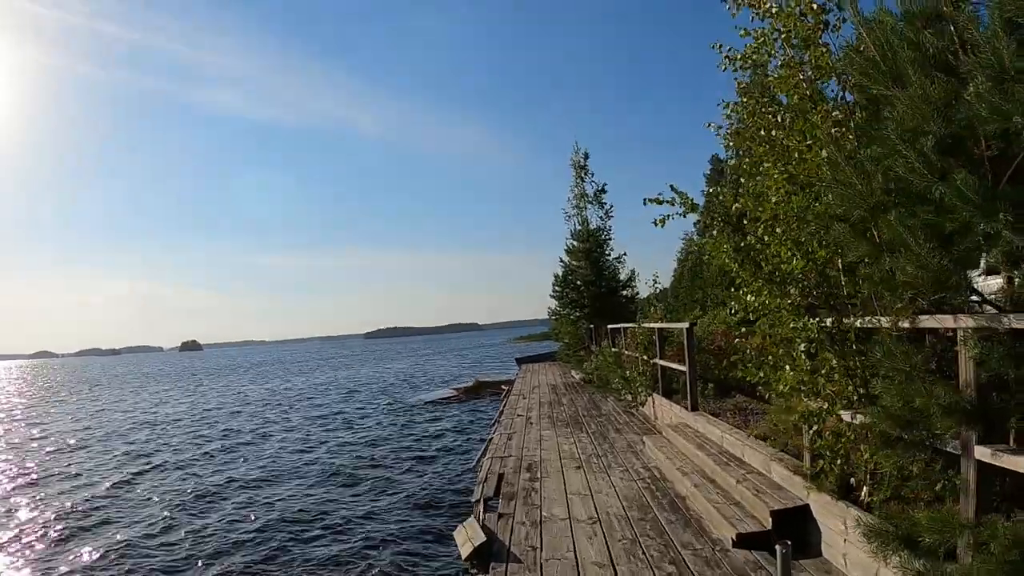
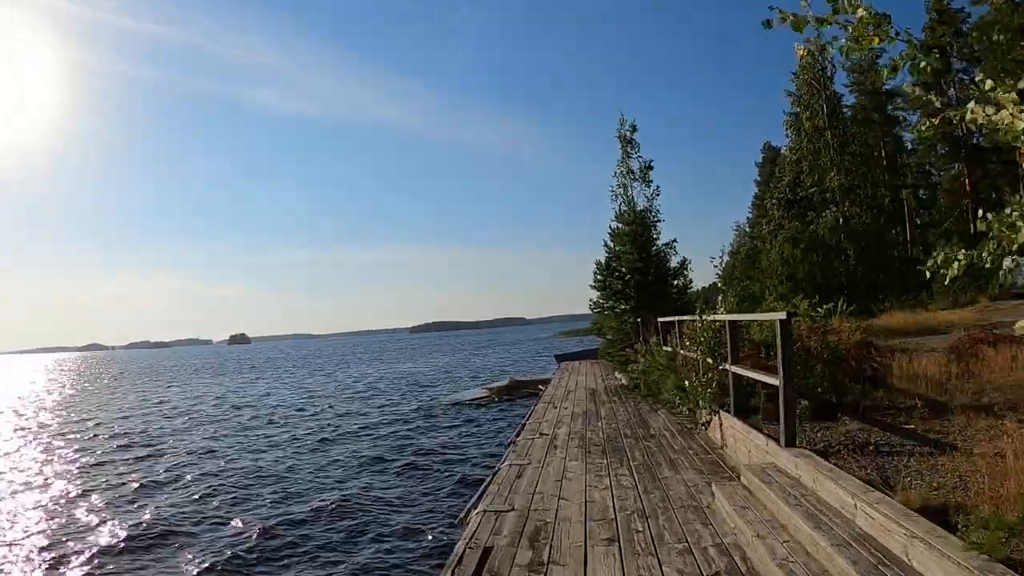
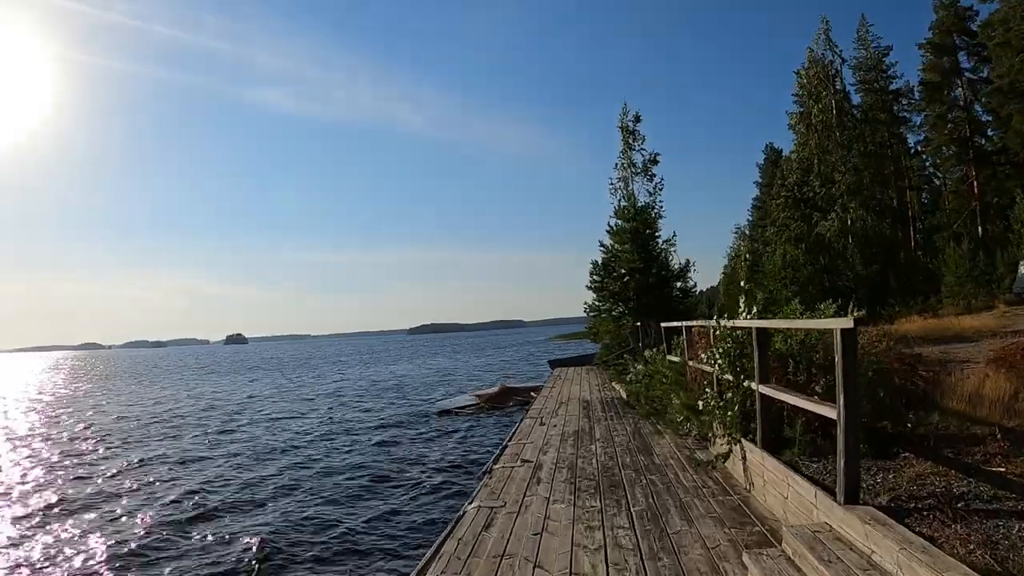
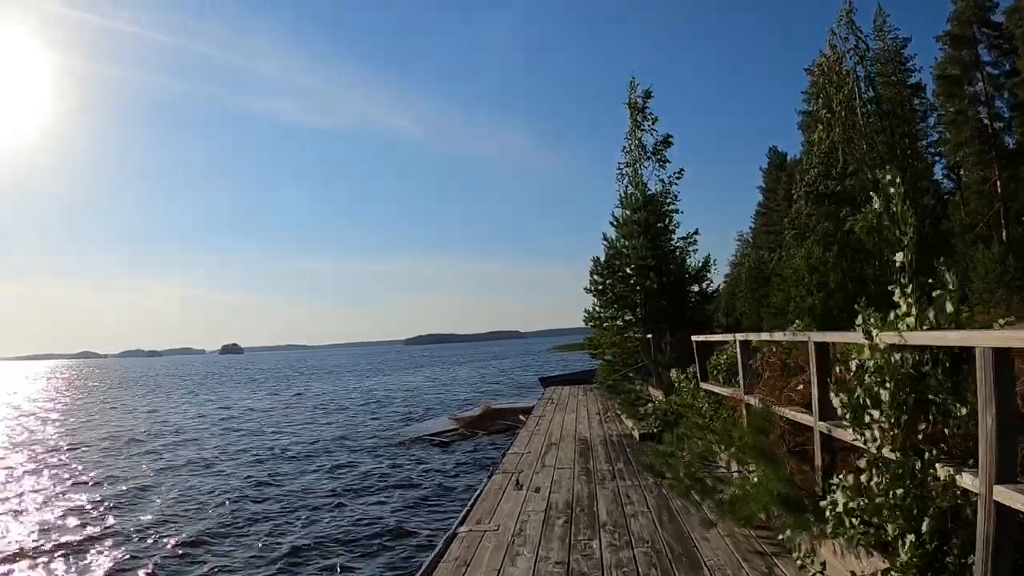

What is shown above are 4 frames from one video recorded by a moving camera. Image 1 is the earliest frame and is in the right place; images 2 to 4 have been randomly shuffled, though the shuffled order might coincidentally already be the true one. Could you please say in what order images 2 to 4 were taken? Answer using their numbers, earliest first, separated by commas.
2, 3, 4
